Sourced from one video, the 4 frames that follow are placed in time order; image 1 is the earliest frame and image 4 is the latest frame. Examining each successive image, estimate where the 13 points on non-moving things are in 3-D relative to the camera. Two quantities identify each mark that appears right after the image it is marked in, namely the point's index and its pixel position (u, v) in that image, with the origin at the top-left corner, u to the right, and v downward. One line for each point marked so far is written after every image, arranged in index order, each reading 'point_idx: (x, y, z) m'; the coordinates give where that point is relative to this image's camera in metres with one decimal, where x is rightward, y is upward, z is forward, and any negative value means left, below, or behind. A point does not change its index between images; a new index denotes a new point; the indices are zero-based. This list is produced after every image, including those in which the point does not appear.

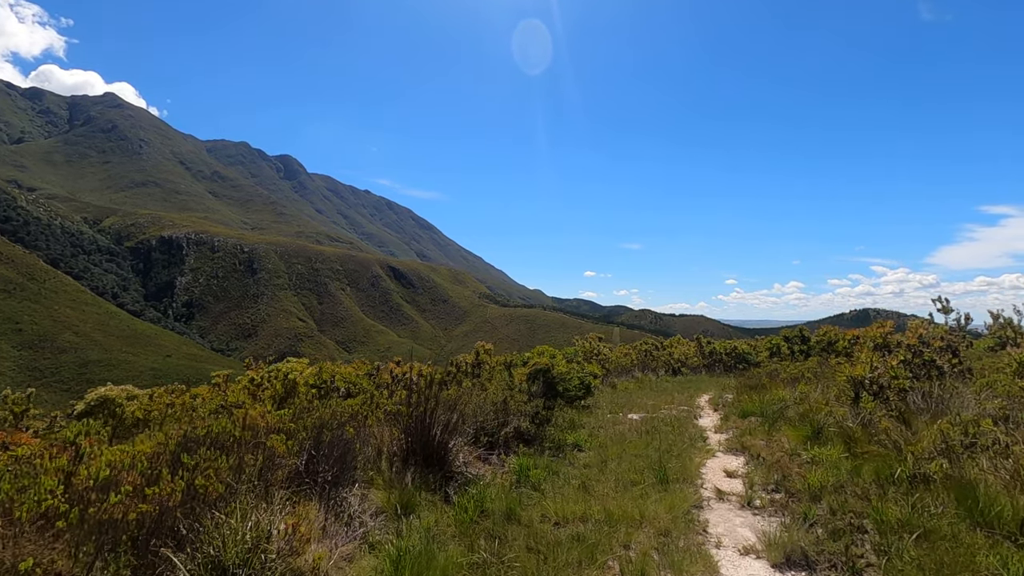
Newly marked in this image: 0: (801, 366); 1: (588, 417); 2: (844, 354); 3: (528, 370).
0: (+8.0, -2.2, +14.7) m
1: (+1.6, -2.7, +11.0) m
2: (+6.7, -1.3, +10.8) m
3: (+0.3, -1.5, +10.3) m
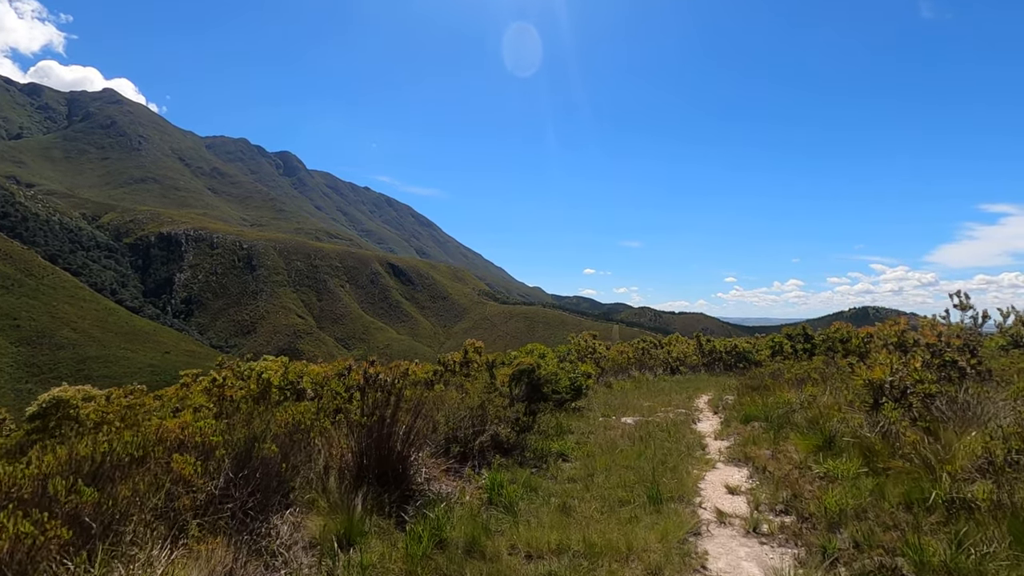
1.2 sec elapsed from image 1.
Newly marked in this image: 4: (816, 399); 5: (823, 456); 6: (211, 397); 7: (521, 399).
0: (+7.7, -2.0, +13.9) m
1: (+1.3, -2.6, +10.2) m
2: (+6.4, -1.2, +10.0) m
3: (-0.1, -1.4, +9.5) m
4: (+5.3, -2.0, +9.3) m
5: (+3.9, -2.1, +6.6) m
6: (-5.4, -2.0, +9.6) m
7: (+0.1, -1.8, +8.6) m
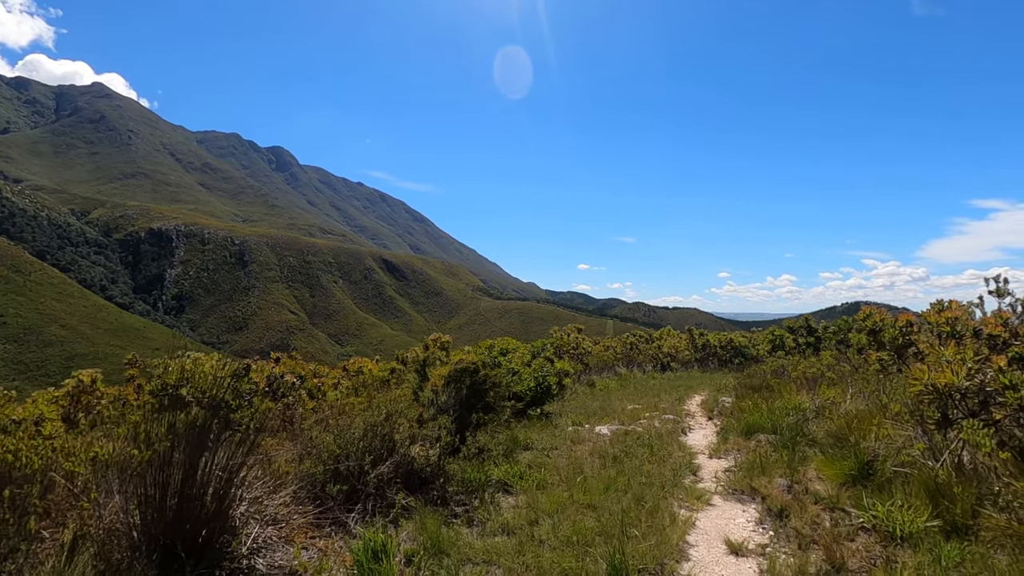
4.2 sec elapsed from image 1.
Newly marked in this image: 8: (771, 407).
0: (+6.8, -1.7, +11.9) m
1: (+0.4, -2.3, +8.2) m
2: (+5.5, -0.9, +8.0) m
3: (-0.9, -1.1, +7.4) m
4: (+4.5, -1.6, +7.3) m
5: (+3.1, -1.8, +4.7) m
6: (-6.3, -1.7, +7.5) m
7: (-0.8, -1.5, +6.5) m
8: (+4.3, -2.0, +8.7) m
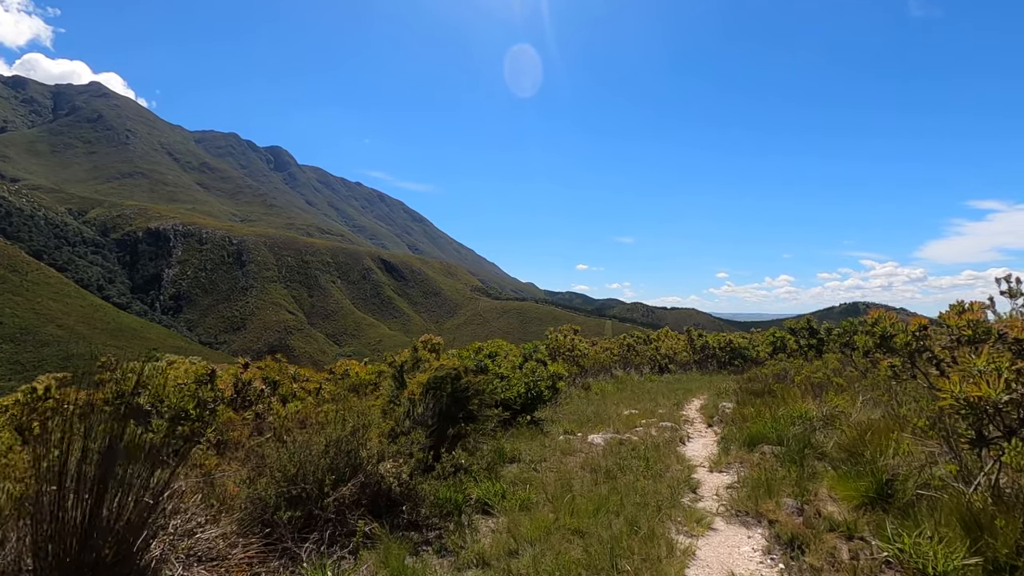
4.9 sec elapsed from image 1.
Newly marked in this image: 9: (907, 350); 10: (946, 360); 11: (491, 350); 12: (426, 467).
0: (+6.6, -1.7, +11.4) m
1: (+0.2, -2.3, +7.6) m
2: (+5.3, -0.9, +7.5) m
3: (-1.1, -1.1, +6.9) m
4: (+4.3, -1.6, +6.7) m
5: (+2.9, -1.8, +4.1) m
6: (-6.5, -1.7, +6.9) m
7: (-1.0, -1.5, +6.0) m
8: (+4.1, -2.0, +8.2) m
9: (+5.0, -0.8, +6.7) m
10: (+5.1, -0.8, +6.3) m
11: (-0.4, -1.2, +10.5) m
12: (-0.9, -1.8, +5.5) m
